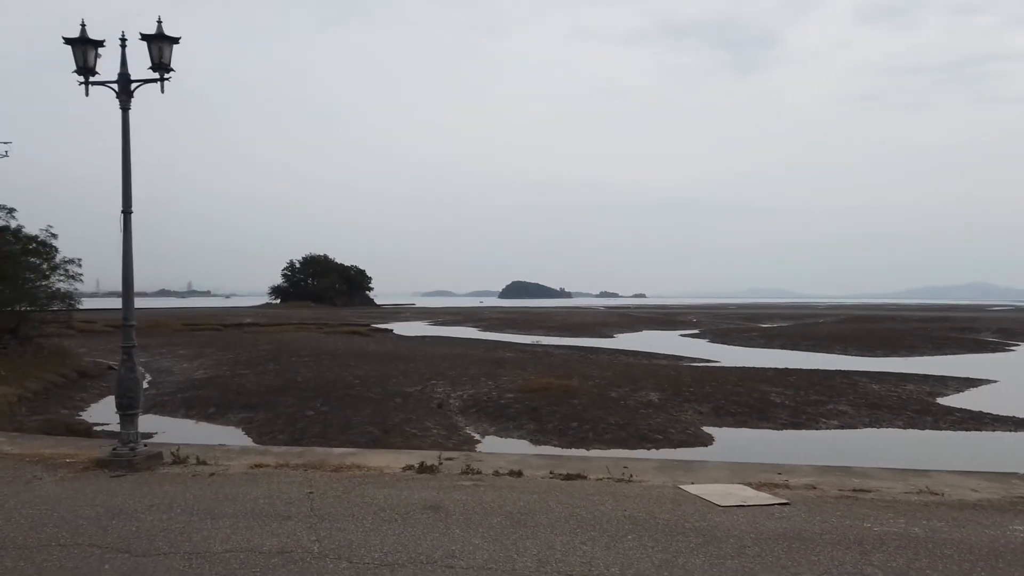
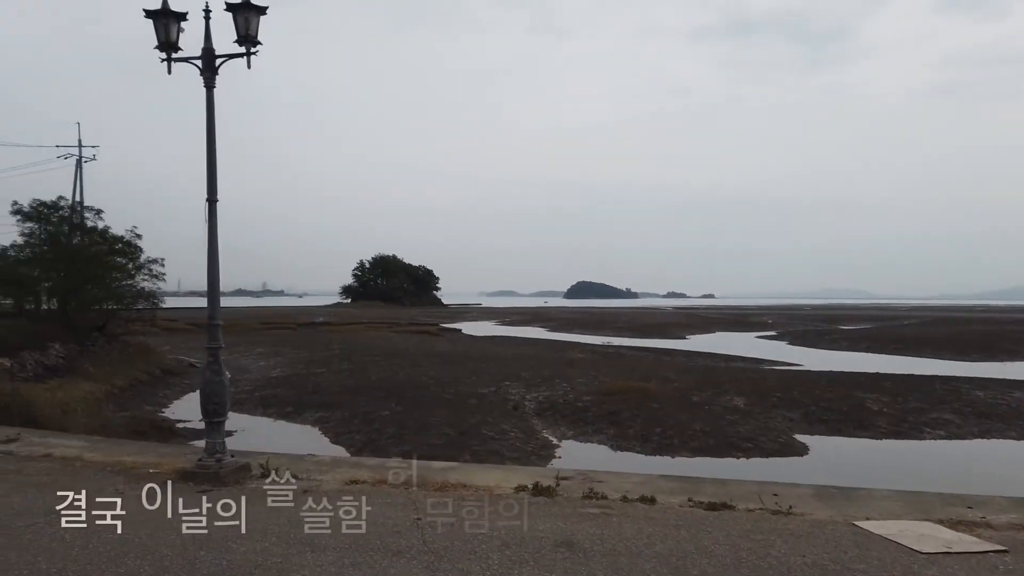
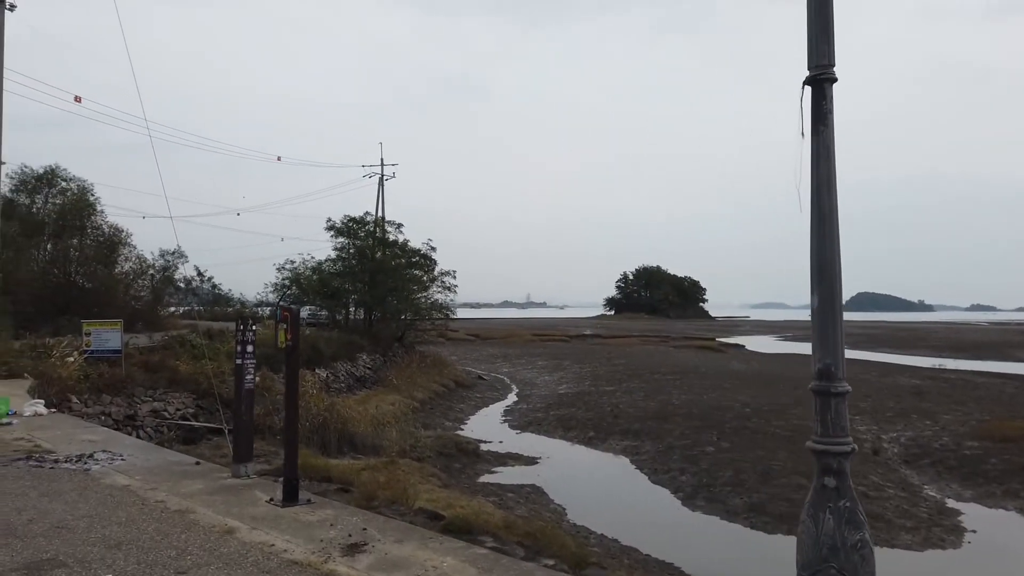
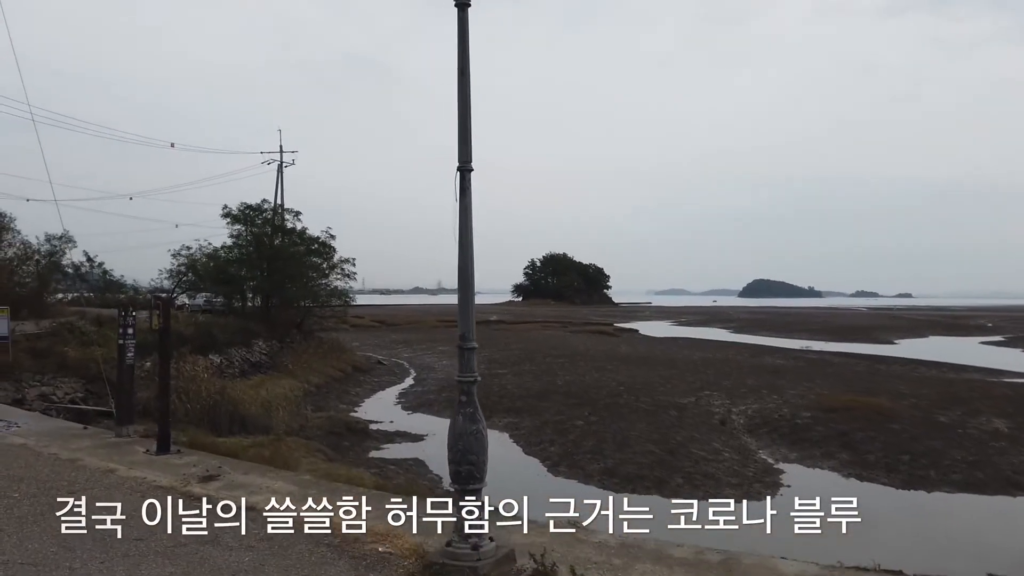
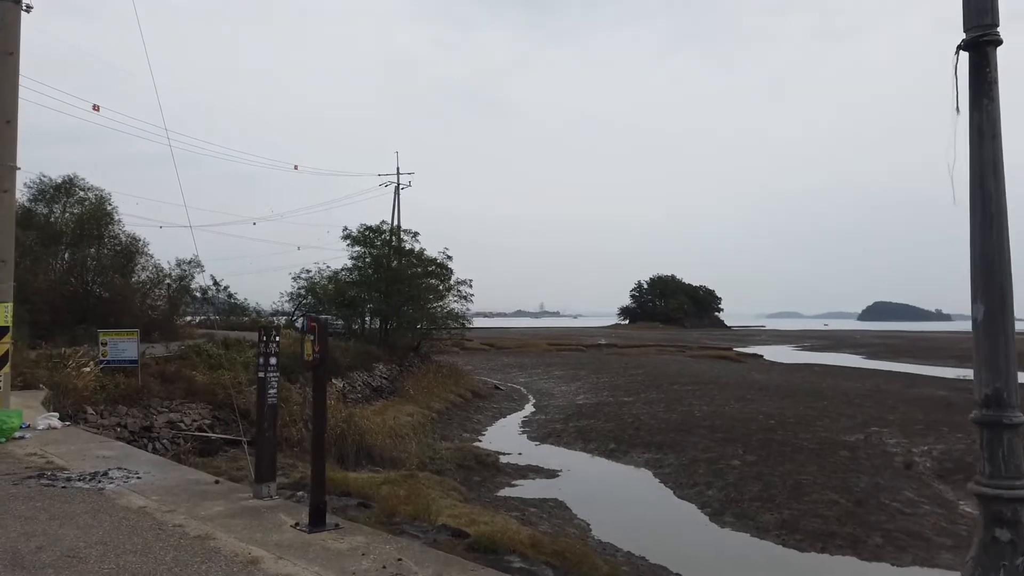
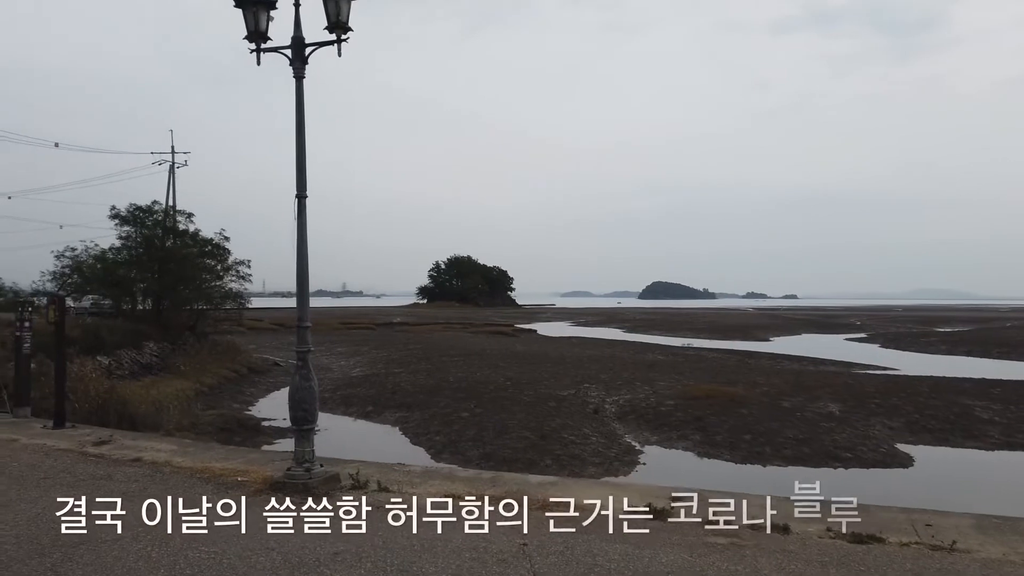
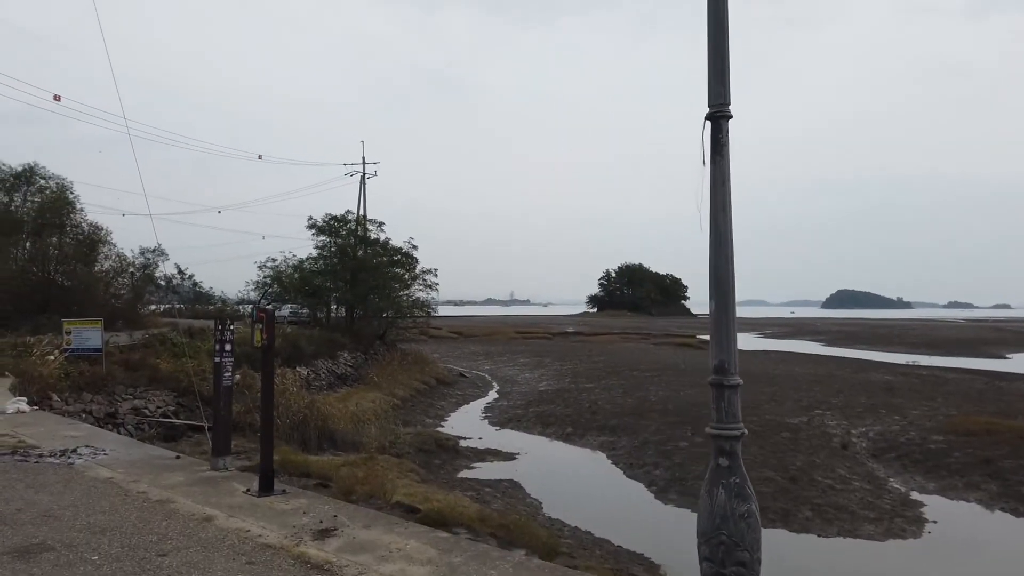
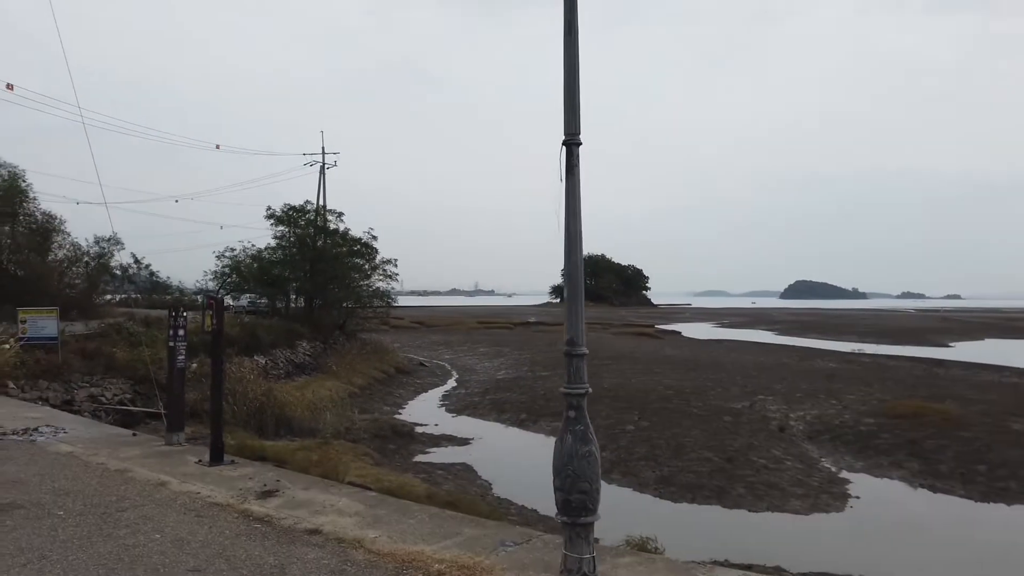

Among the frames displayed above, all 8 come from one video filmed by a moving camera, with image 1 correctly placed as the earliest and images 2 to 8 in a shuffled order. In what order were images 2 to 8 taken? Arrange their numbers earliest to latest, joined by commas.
2, 6, 4, 8, 7, 3, 5
